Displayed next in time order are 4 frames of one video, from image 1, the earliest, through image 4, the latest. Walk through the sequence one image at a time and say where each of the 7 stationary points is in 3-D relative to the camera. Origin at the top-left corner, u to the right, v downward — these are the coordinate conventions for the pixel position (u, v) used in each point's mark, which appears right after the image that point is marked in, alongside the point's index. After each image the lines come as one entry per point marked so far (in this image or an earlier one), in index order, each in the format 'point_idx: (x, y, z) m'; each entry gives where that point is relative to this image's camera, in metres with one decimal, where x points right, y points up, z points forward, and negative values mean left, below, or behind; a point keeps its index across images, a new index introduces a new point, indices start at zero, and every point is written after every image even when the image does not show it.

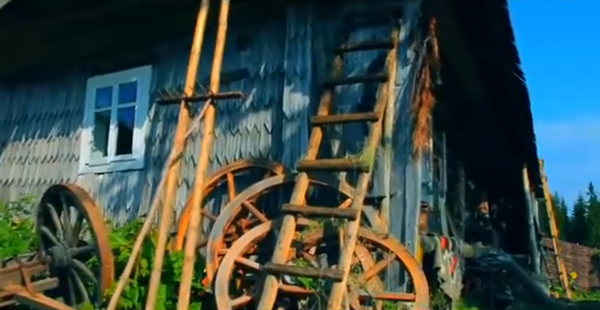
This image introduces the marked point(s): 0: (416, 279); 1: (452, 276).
0: (+0.8, -0.9, +3.5) m
1: (+1.7, -1.4, +5.5) m
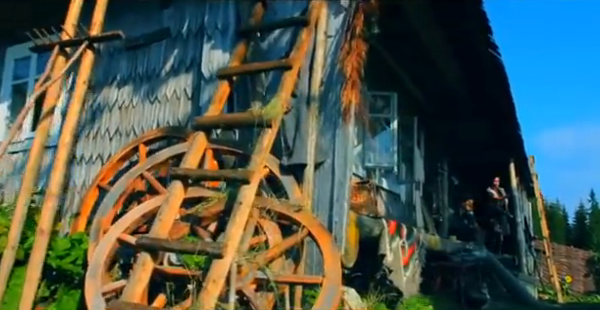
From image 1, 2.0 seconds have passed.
0: (+0.2, -0.6, +2.8) m
1: (+1.1, -1.1, +4.8) m
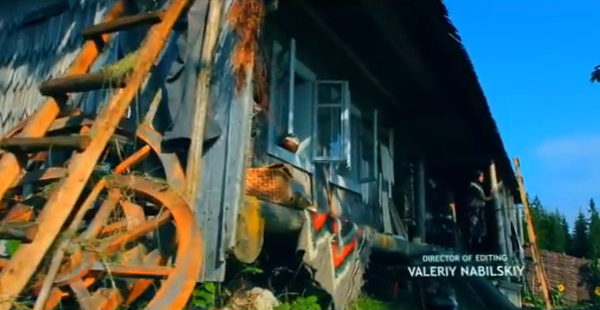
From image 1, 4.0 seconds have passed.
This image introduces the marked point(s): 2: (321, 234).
0: (-0.6, -0.4, +2.3) m
1: (+0.4, -1.0, +4.2) m
2: (+0.2, -0.6, +3.9) m
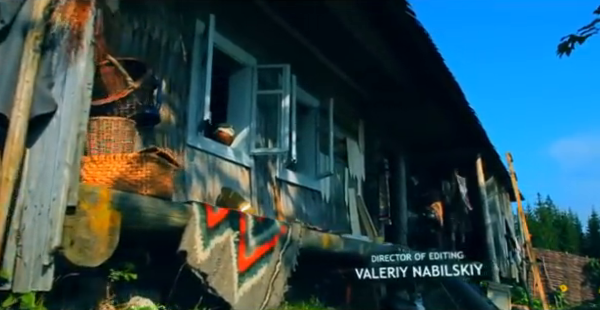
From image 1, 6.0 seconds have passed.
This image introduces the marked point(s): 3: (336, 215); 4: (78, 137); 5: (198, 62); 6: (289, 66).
0: (-1.3, -0.3, +1.7) m
1: (-0.4, -0.9, +3.6) m
2: (-0.6, -0.5, +3.3) m
3: (+0.5, -0.9, +7.2) m
4: (-1.1, +0.1, +2.4) m
5: (-1.0, +0.9, +4.8) m
6: (-0.1, +1.0, +5.7) m
